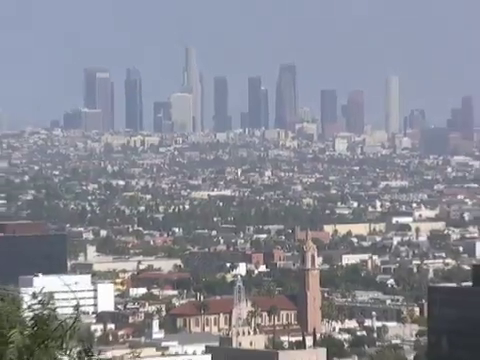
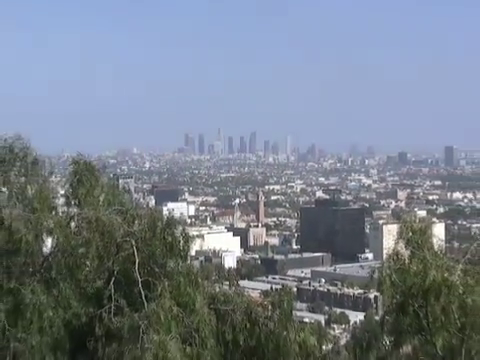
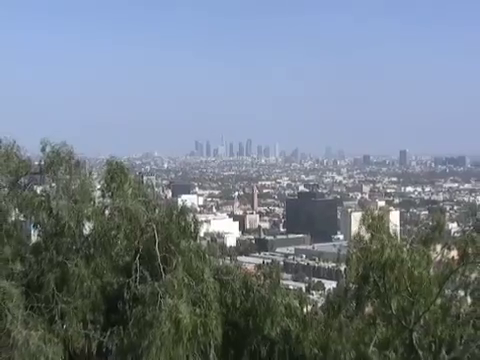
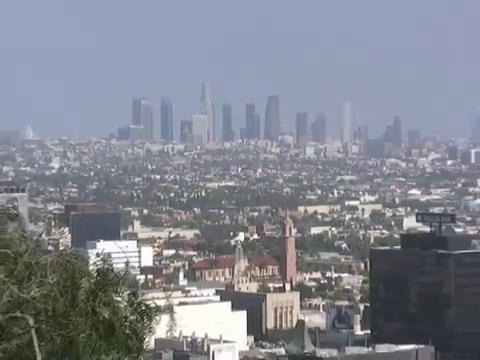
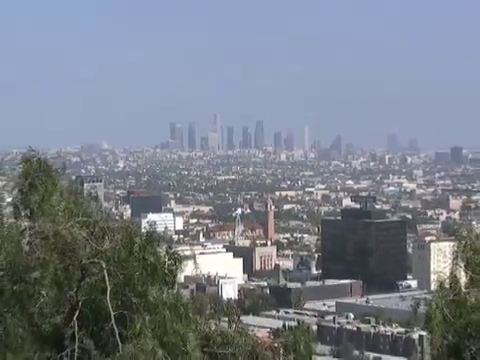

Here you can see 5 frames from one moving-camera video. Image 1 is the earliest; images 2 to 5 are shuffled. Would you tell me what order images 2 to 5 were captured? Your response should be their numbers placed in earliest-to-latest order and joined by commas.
4, 5, 2, 3
